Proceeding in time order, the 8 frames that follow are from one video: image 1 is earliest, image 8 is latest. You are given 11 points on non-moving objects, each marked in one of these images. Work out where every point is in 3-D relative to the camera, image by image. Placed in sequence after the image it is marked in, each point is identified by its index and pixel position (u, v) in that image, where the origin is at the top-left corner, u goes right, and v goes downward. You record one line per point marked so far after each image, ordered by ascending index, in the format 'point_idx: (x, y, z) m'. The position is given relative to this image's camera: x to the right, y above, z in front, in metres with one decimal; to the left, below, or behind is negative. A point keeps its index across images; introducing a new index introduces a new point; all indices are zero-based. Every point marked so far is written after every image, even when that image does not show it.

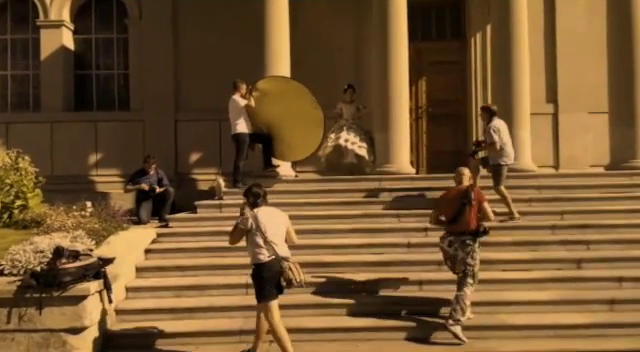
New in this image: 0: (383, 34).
0: (+1.1, +2.4, +11.8) m
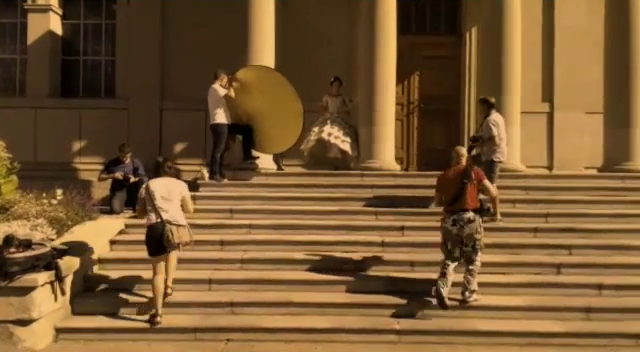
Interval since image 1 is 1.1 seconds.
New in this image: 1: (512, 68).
0: (+0.8, +2.5, +11.4) m
1: (+3.3, +1.9, +12.0) m
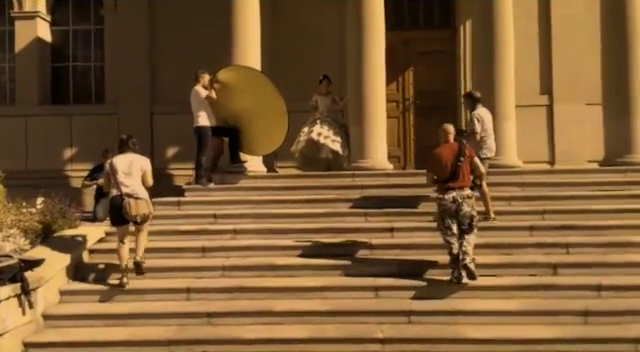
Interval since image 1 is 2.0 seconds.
0: (+0.6, +2.5, +11.0) m
1: (+3.1, +2.0, +11.5) m
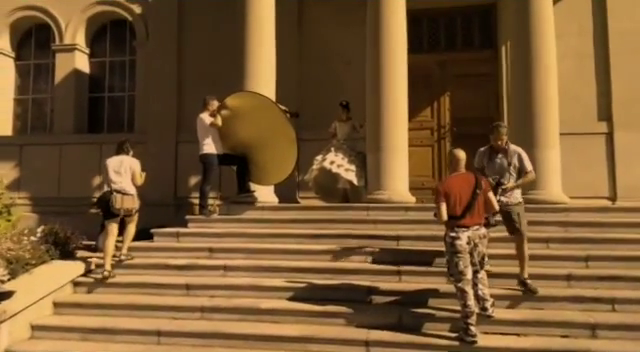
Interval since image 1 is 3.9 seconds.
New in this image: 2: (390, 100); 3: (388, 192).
0: (+0.8, +2.0, +10.1) m
1: (+3.4, +1.4, +10.3) m
2: (+1.0, +1.1, +10.0) m
3: (+1.0, -0.2, +10.0) m
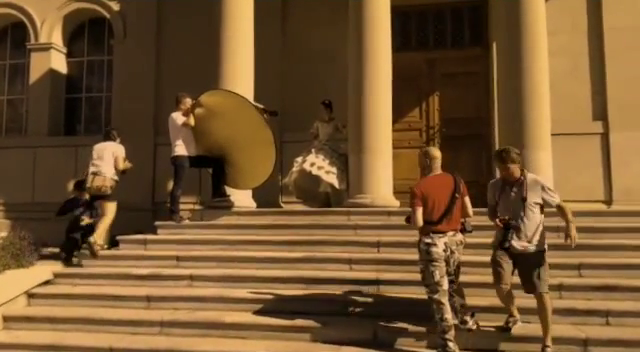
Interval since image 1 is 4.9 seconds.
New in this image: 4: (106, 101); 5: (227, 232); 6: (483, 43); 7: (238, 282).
0: (+0.6, +1.9, +9.6) m
1: (+3.1, +1.4, +9.7) m
2: (+0.7, +1.1, +9.4) m
3: (+0.7, -0.3, +9.4) m
4: (-4.5, +1.6, +14.4) m
5: (-1.2, -0.7, +9.1) m
6: (+2.8, +2.3, +11.8) m
7: (-0.9, -1.2, +7.8) m
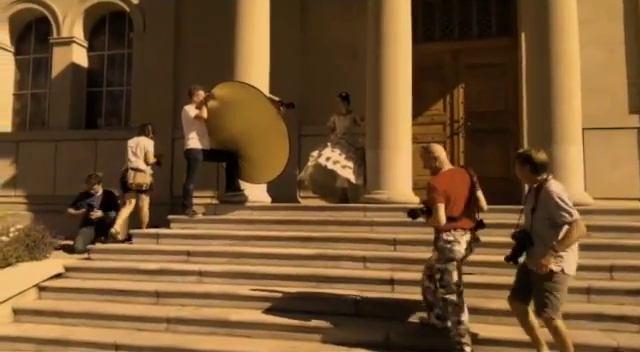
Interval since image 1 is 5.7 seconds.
0: (+0.8, +2.0, +9.2) m
1: (+3.3, +1.5, +9.3) m
2: (+1.0, +1.1, +9.1) m
3: (+0.9, -0.2, +9.0) m
4: (-4.1, +1.7, +14.3) m
5: (-1.0, -0.7, +8.9) m
6: (+3.2, +2.4, +11.3) m
7: (-0.8, -1.1, +7.5) m
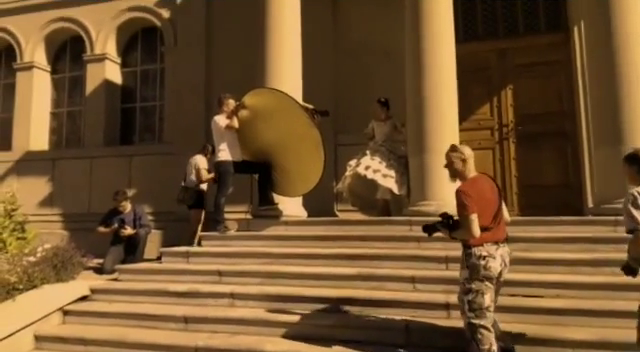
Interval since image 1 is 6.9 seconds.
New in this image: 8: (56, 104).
0: (+1.2, +1.9, +8.6) m
1: (+3.8, +1.4, +8.4) m
2: (+1.4, +1.0, +8.4) m
3: (+1.4, -0.3, +8.3) m
4: (-3.3, +1.4, +14.0) m
5: (-0.5, -0.8, +8.3) m
6: (+3.7, +2.2, +10.5) m
7: (-0.3, -1.3, +6.9) m
8: (-5.8, +1.6, +15.0) m
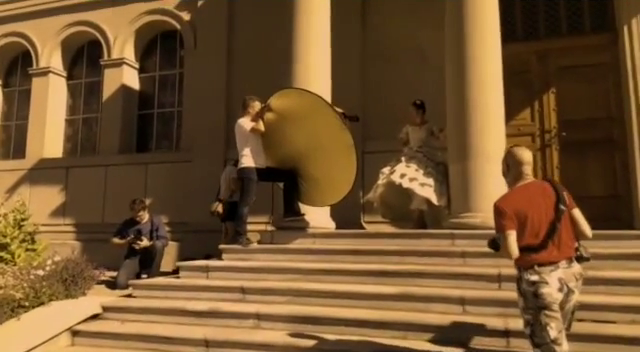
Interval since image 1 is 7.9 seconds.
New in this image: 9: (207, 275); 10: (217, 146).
0: (+1.6, +1.8, +7.9) m
1: (+4.2, +1.3, +7.7) m
2: (+1.8, +0.9, +7.7) m
3: (+1.8, -0.4, +7.6) m
4: (-2.8, +1.2, +13.4) m
5: (-0.2, -0.9, +7.6) m
6: (+4.1, +2.1, +9.8) m
7: (0.0, -1.3, +6.2) m
8: (-5.3, +1.4, +14.4) m
9: (-1.3, -1.1, +7.7) m
10: (-1.8, +0.6, +12.0) m
